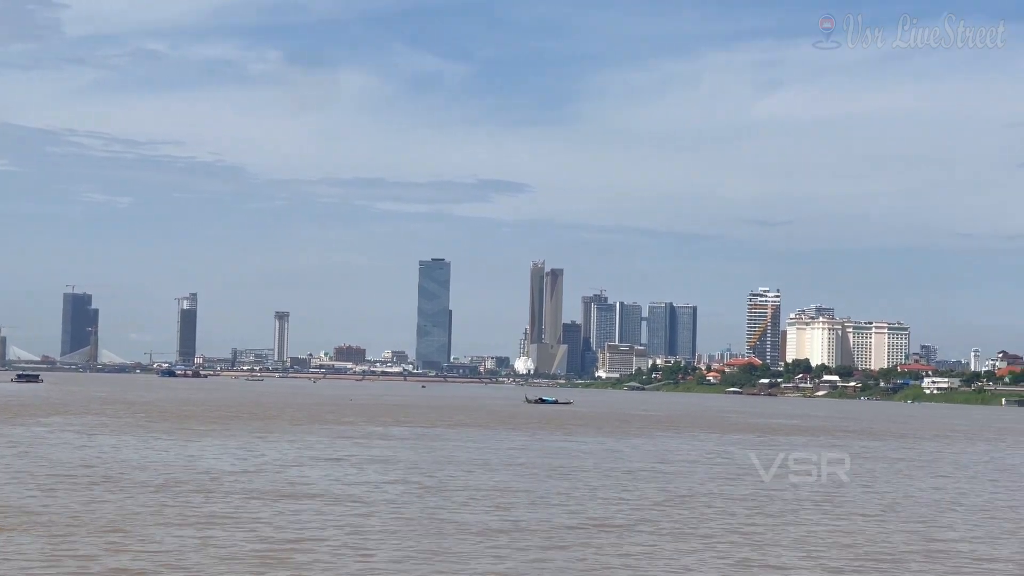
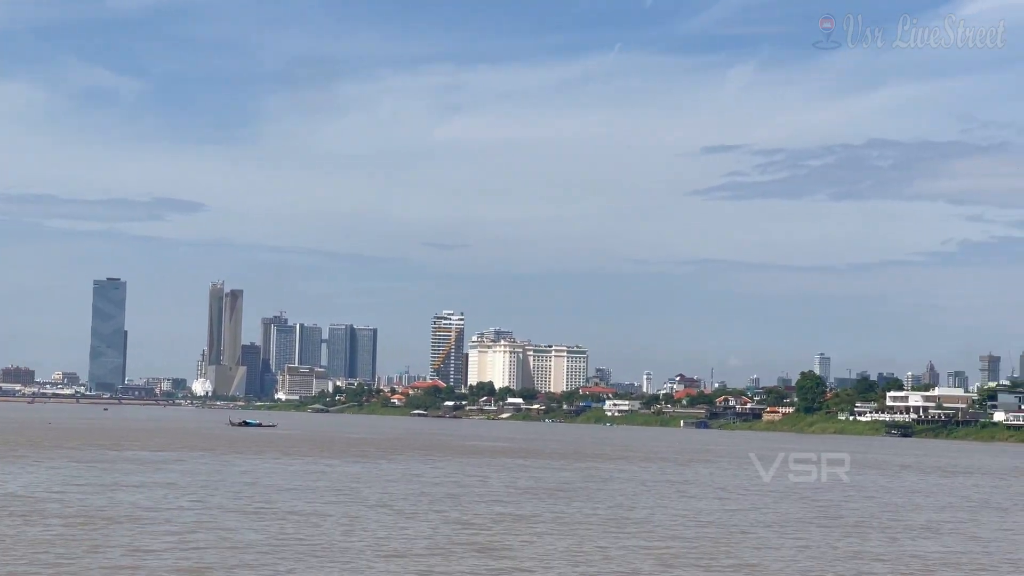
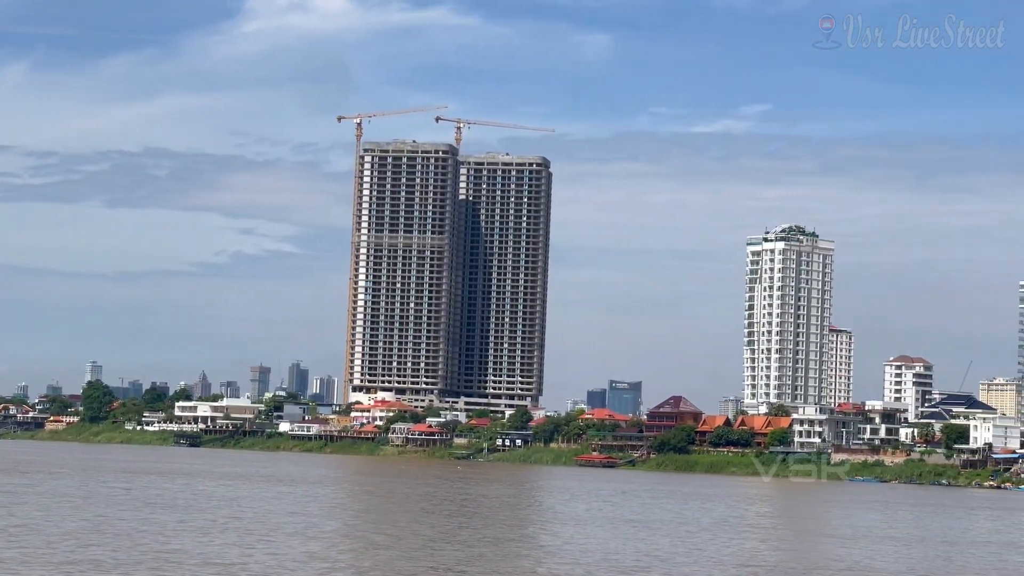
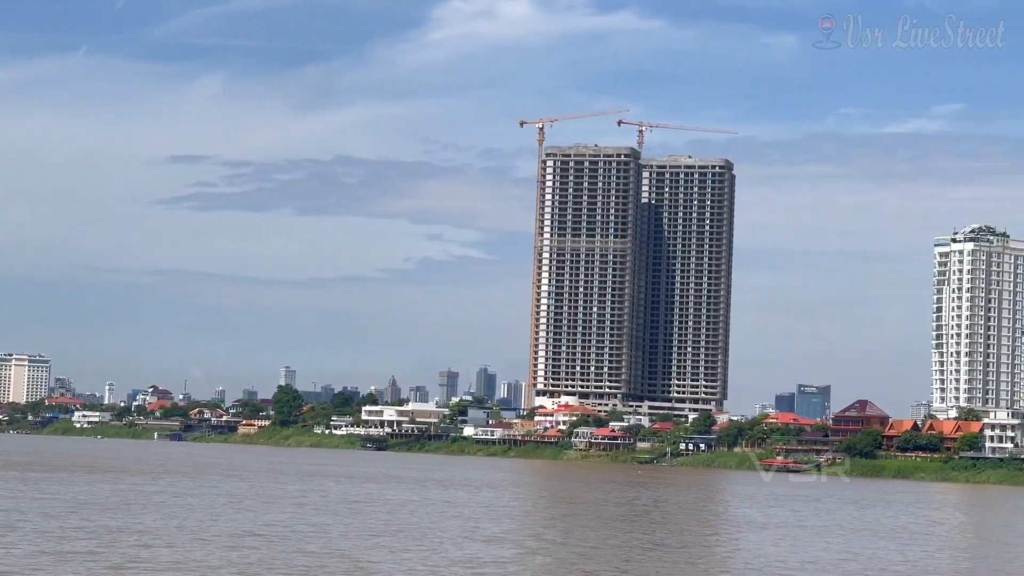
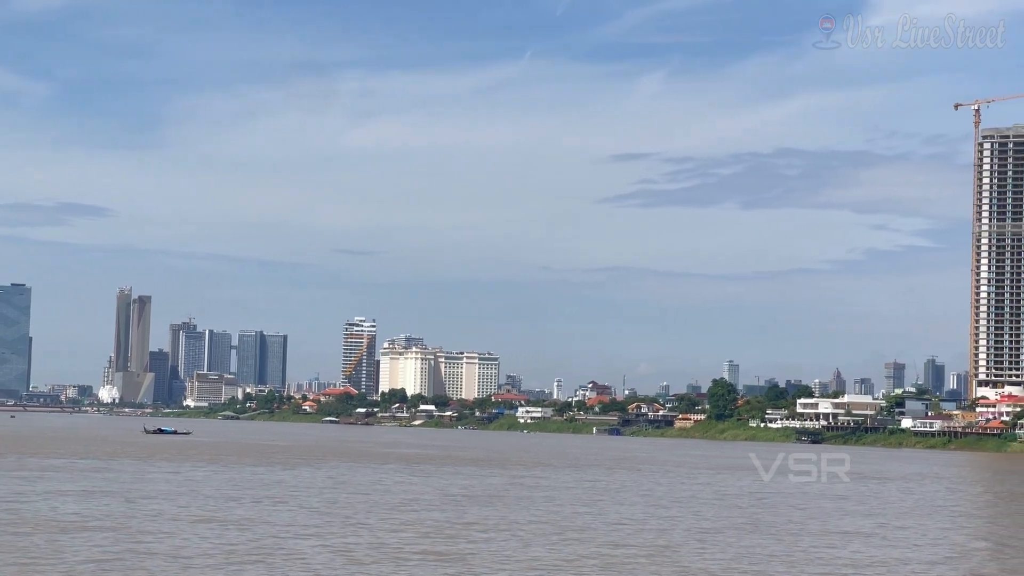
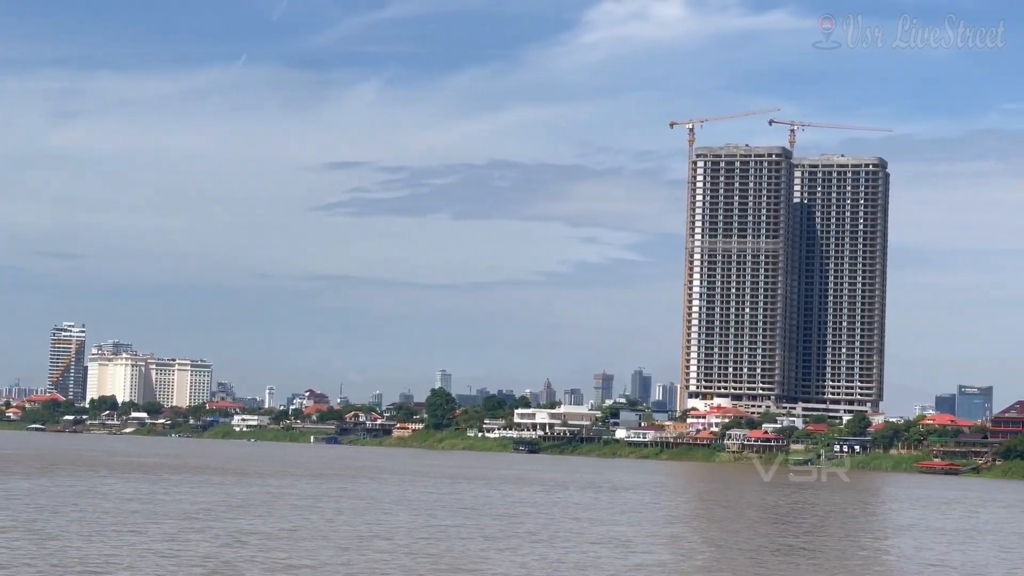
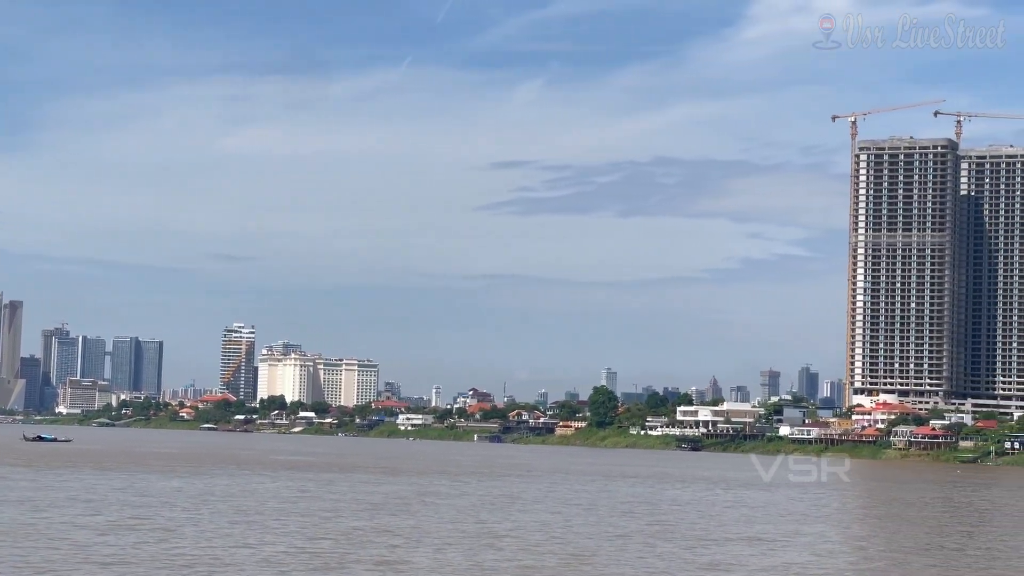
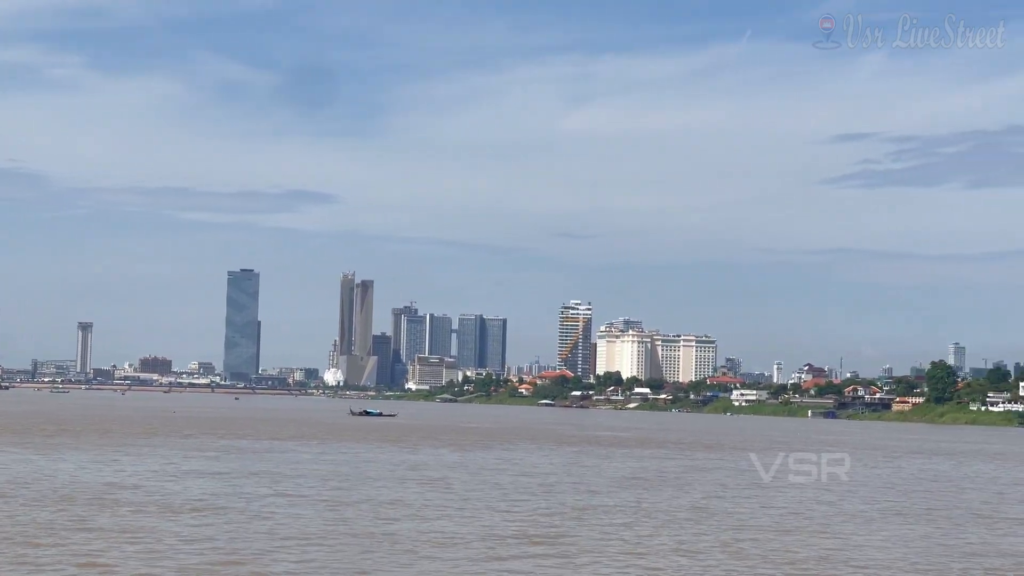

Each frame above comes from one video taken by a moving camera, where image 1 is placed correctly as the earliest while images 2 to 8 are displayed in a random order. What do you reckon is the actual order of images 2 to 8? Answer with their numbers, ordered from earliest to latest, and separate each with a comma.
8, 2, 5, 7, 6, 4, 3
